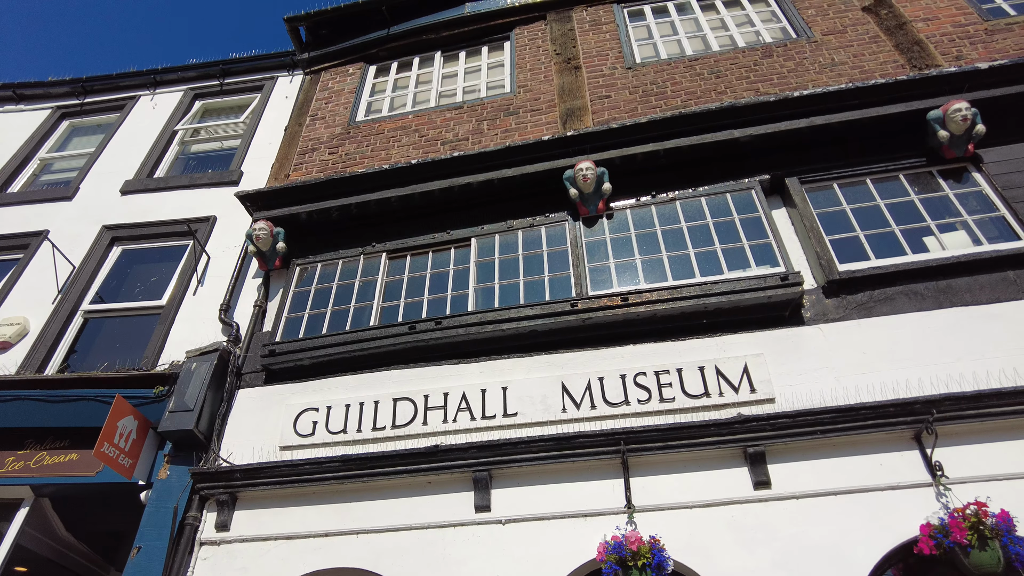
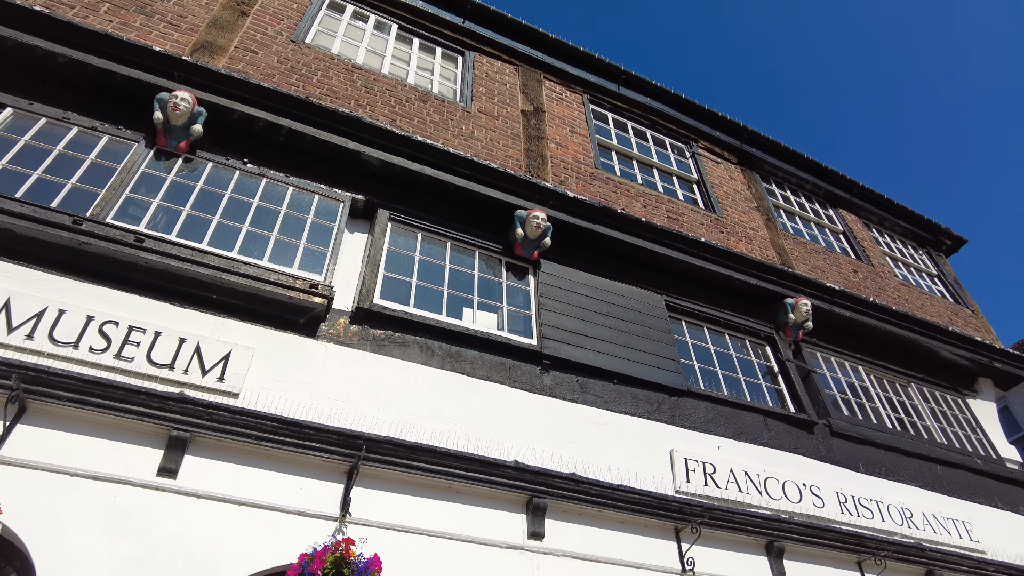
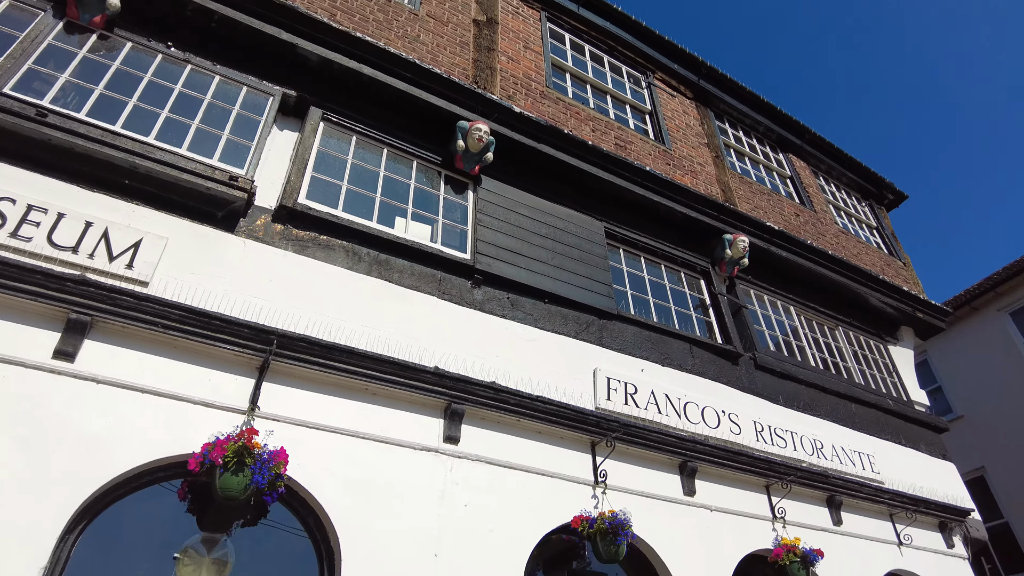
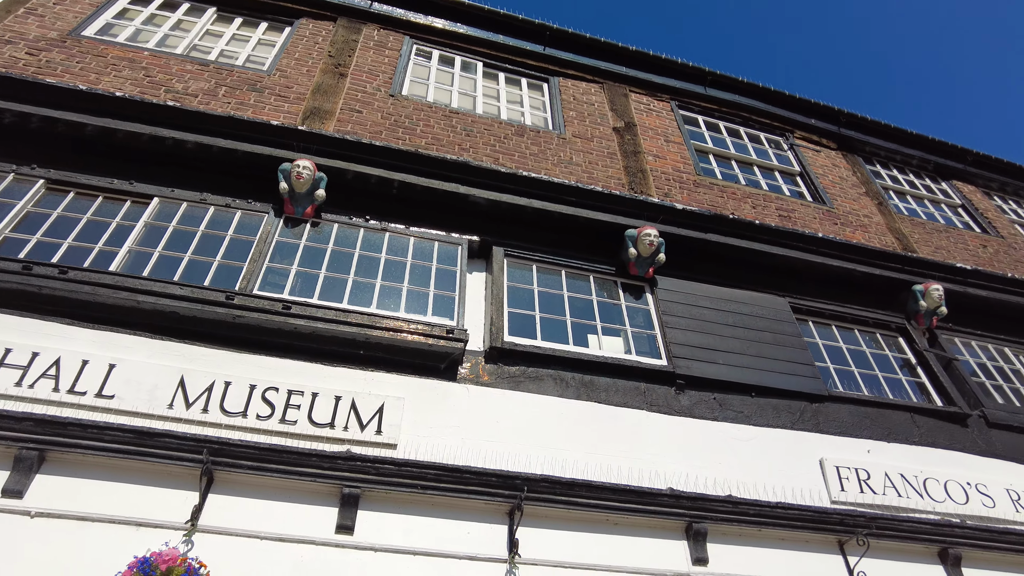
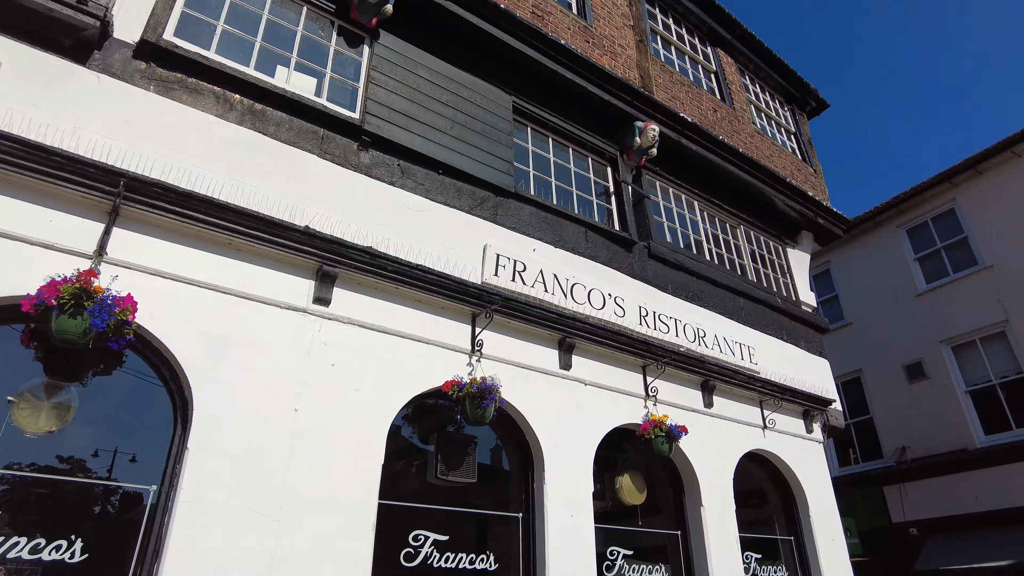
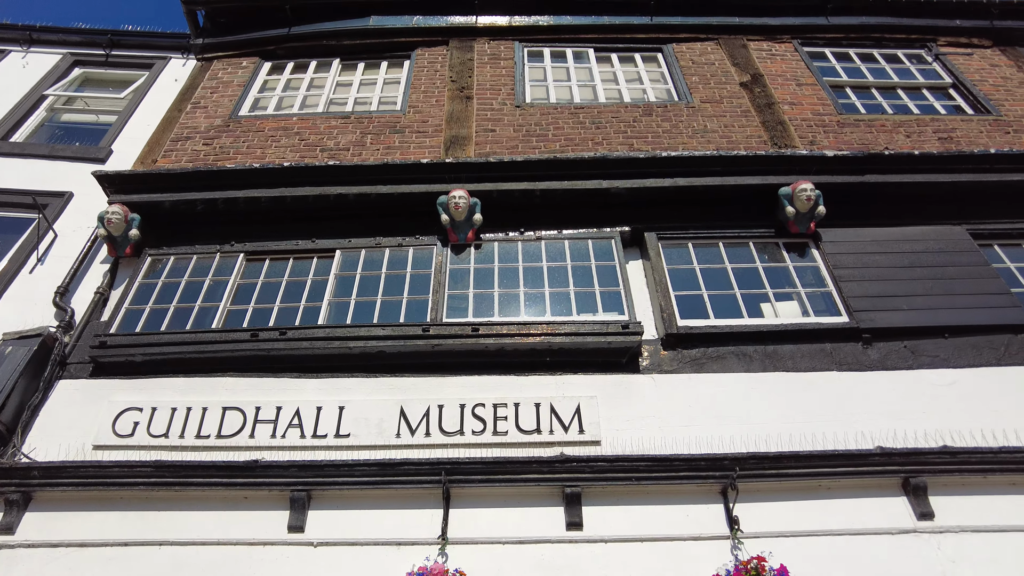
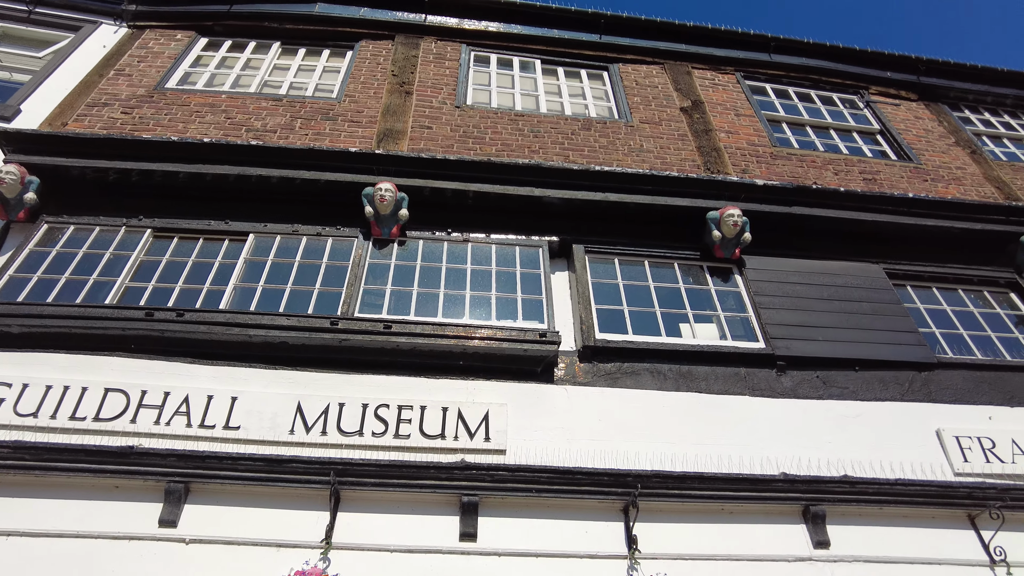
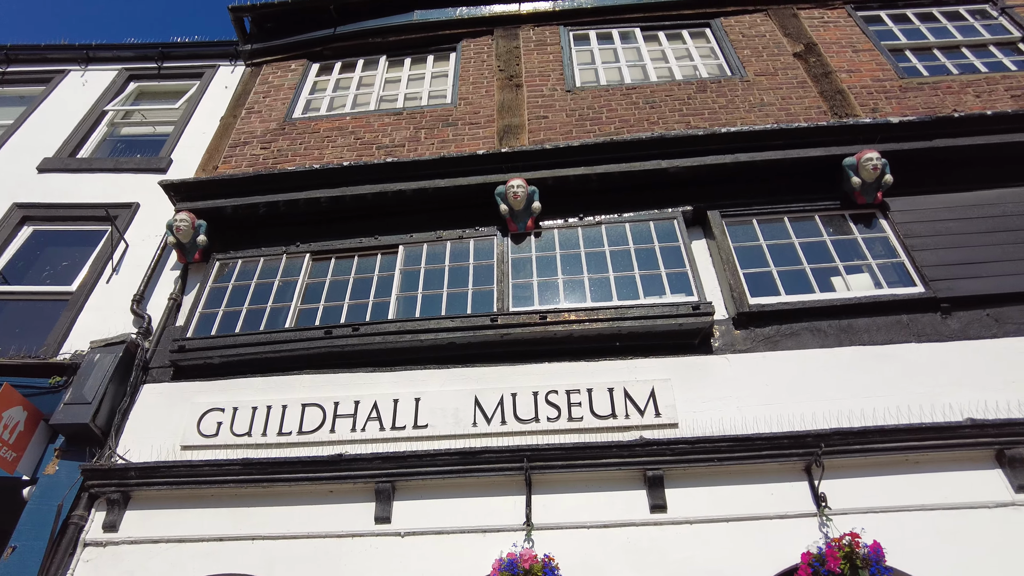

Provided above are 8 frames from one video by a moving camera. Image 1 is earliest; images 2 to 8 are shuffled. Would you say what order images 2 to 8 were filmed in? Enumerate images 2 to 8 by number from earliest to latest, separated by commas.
8, 6, 7, 4, 2, 3, 5
